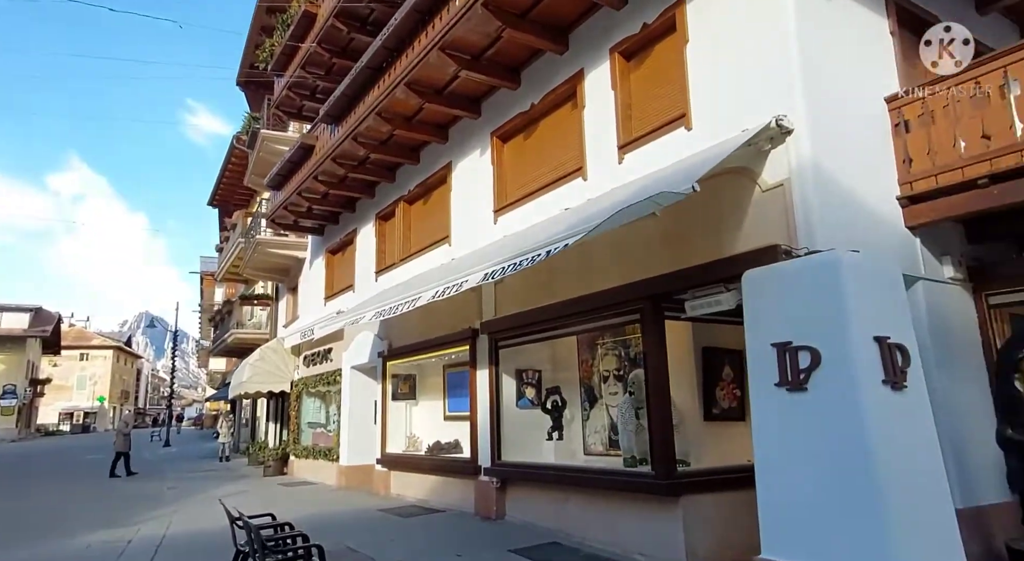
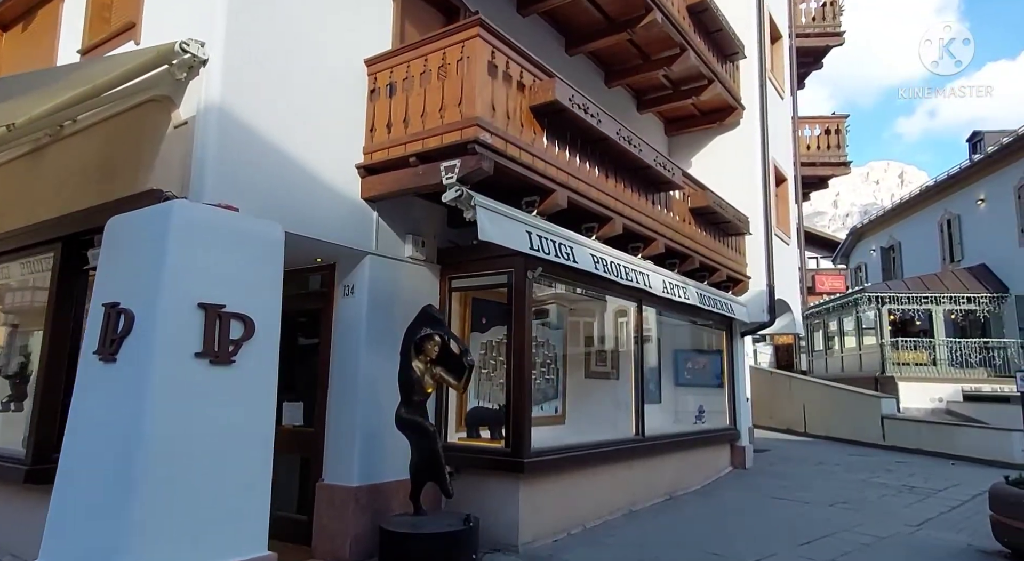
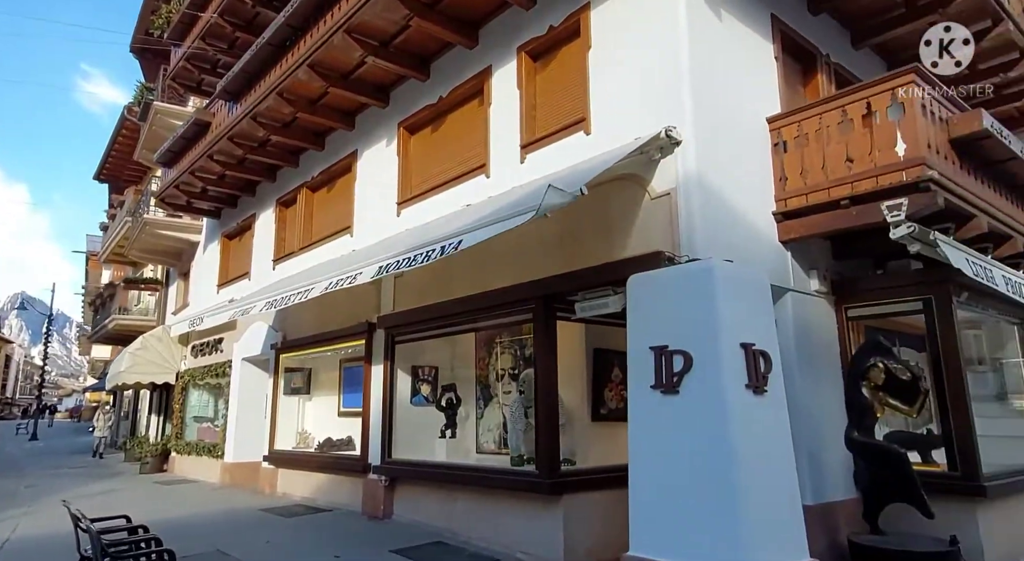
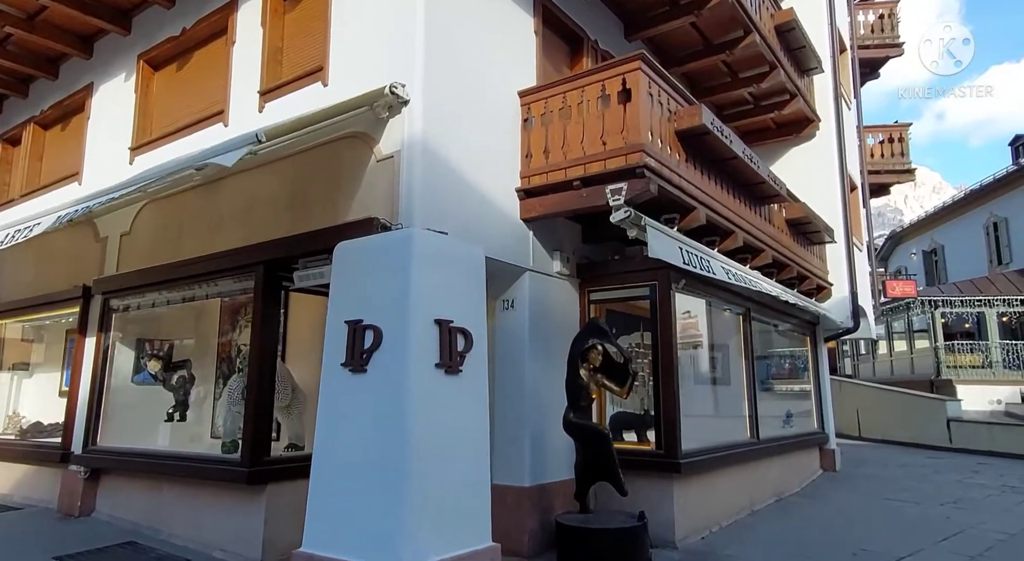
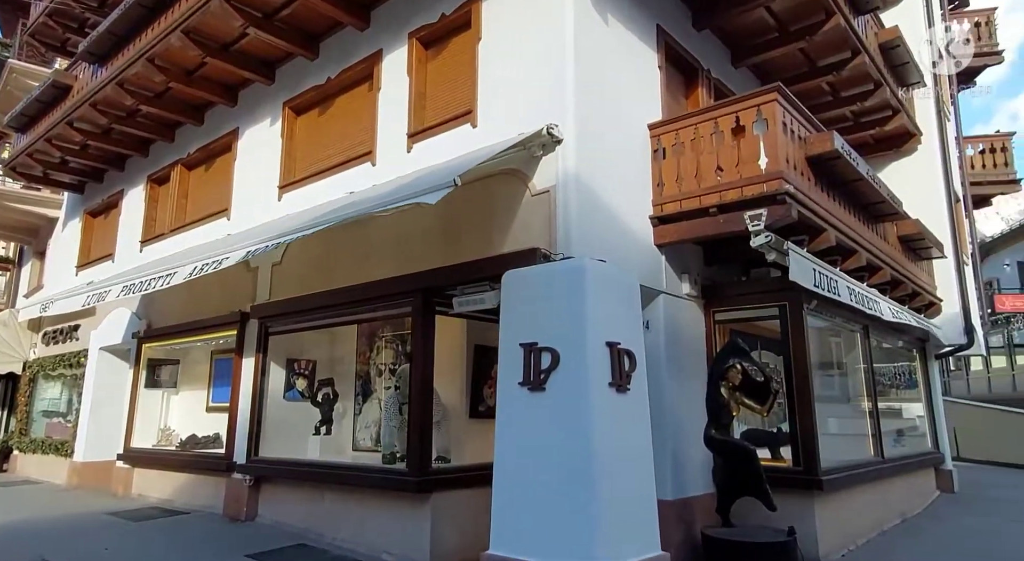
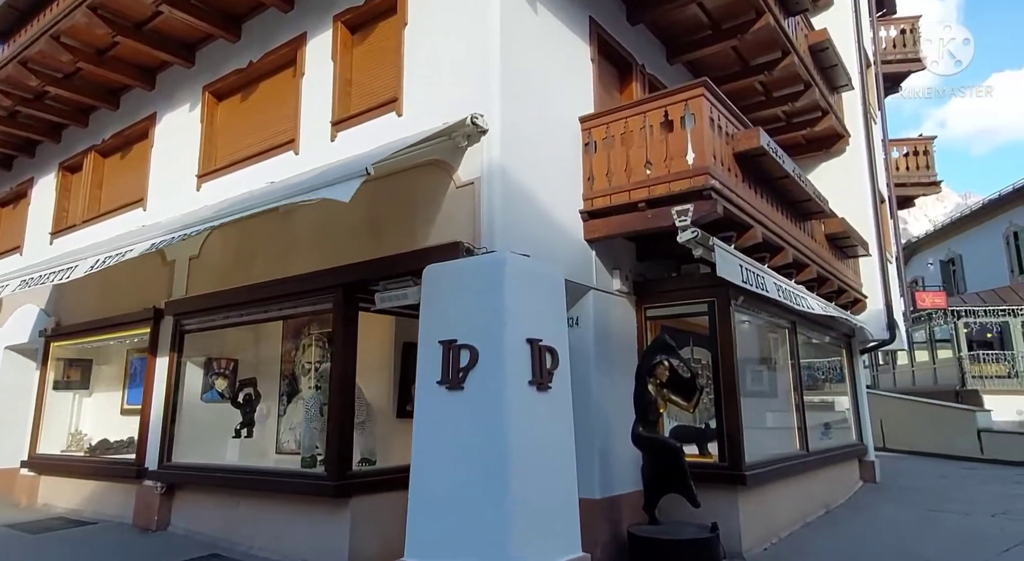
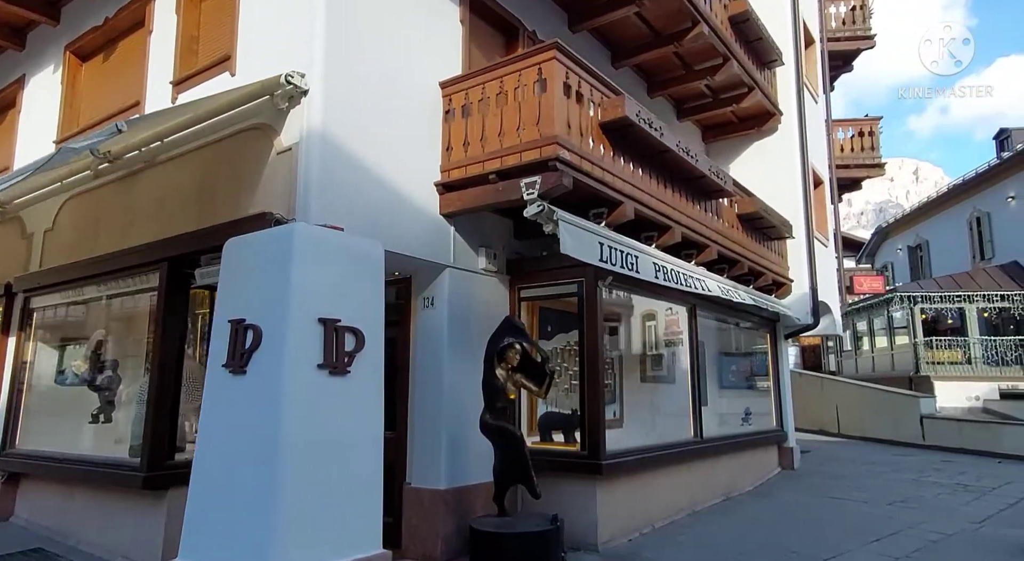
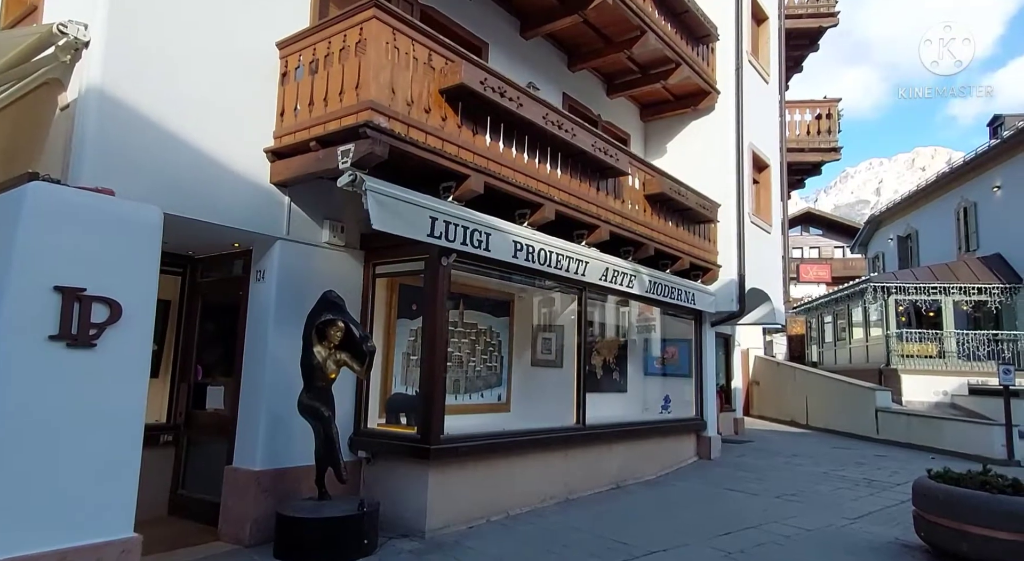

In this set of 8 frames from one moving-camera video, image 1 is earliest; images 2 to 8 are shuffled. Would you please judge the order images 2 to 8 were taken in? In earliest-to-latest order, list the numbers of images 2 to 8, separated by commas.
3, 5, 6, 4, 7, 2, 8
